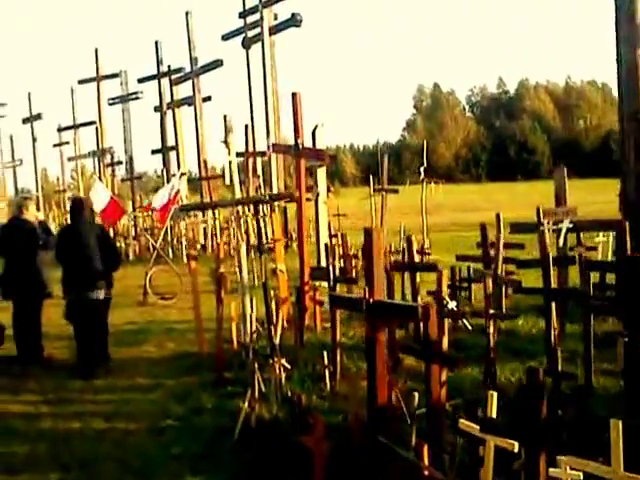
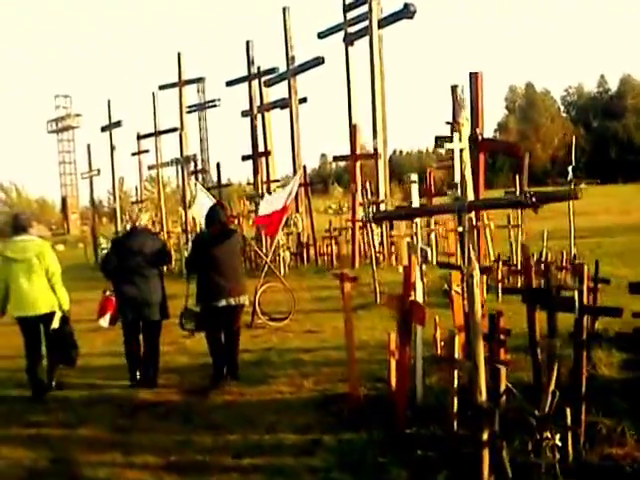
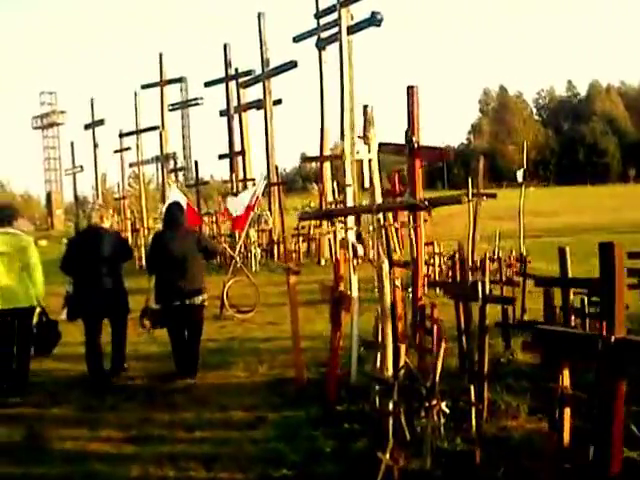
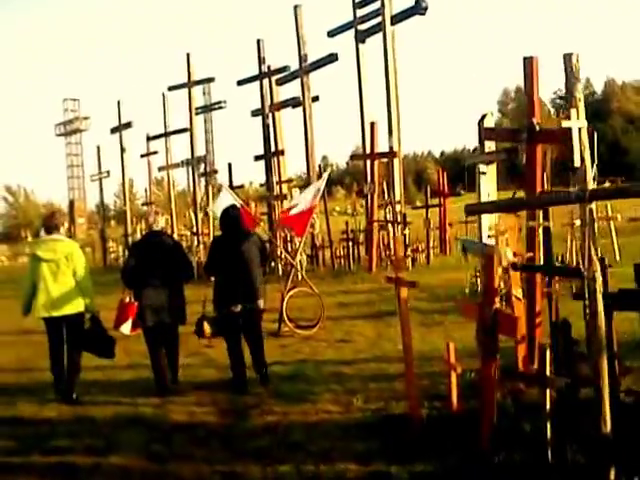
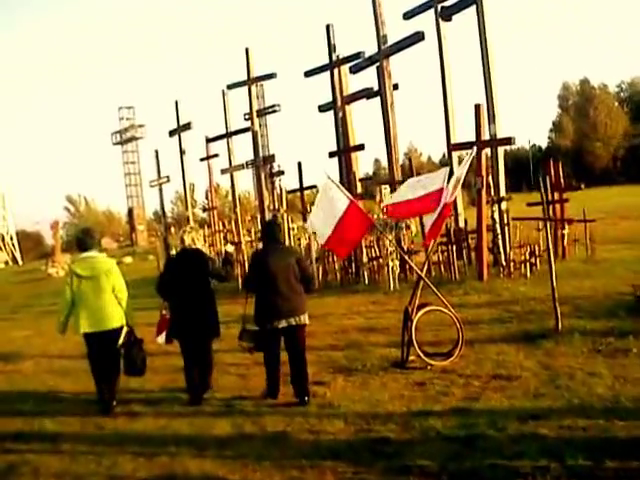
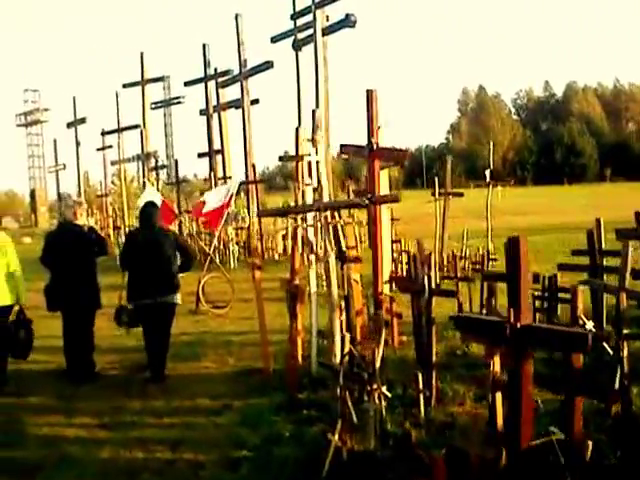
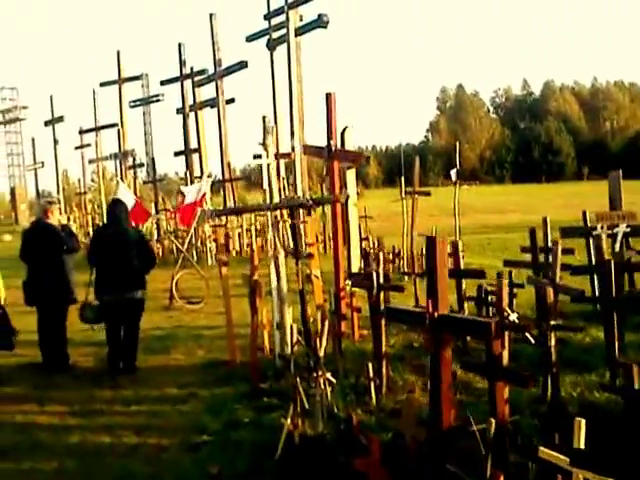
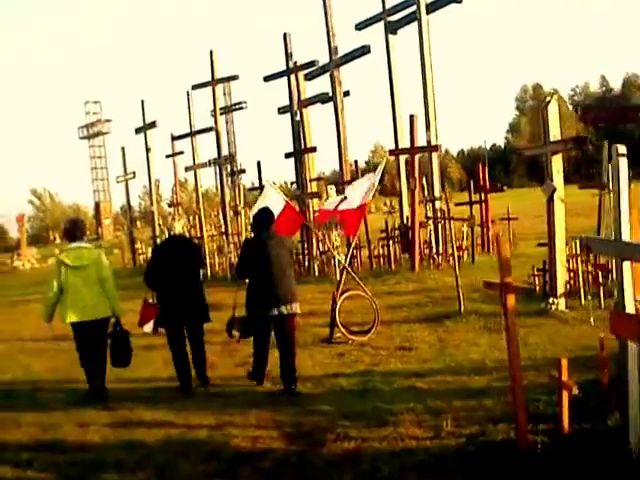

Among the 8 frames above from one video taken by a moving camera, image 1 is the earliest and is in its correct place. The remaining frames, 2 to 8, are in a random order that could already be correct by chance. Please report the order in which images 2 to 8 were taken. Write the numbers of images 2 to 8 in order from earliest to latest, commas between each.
7, 6, 3, 2, 4, 8, 5
